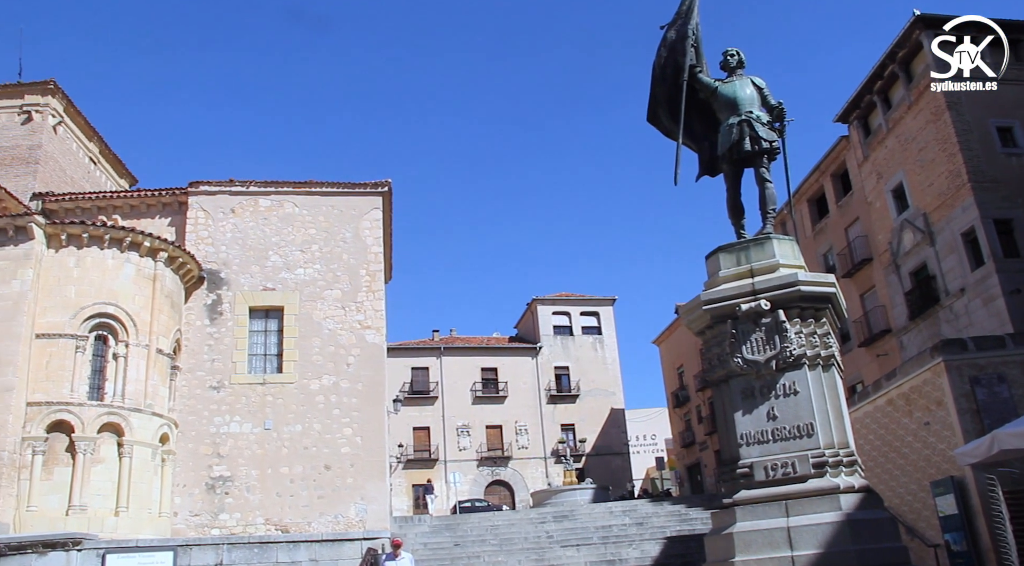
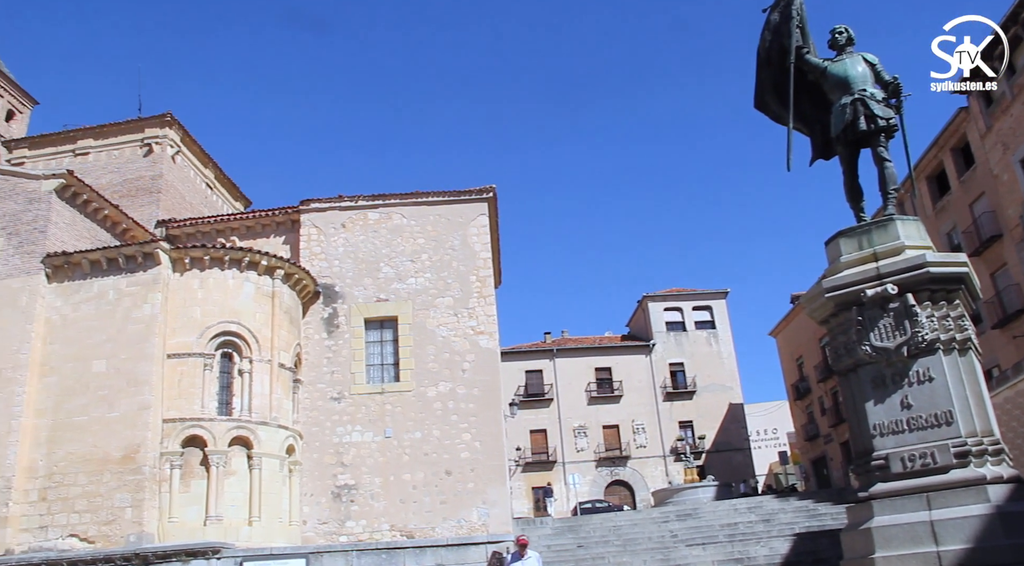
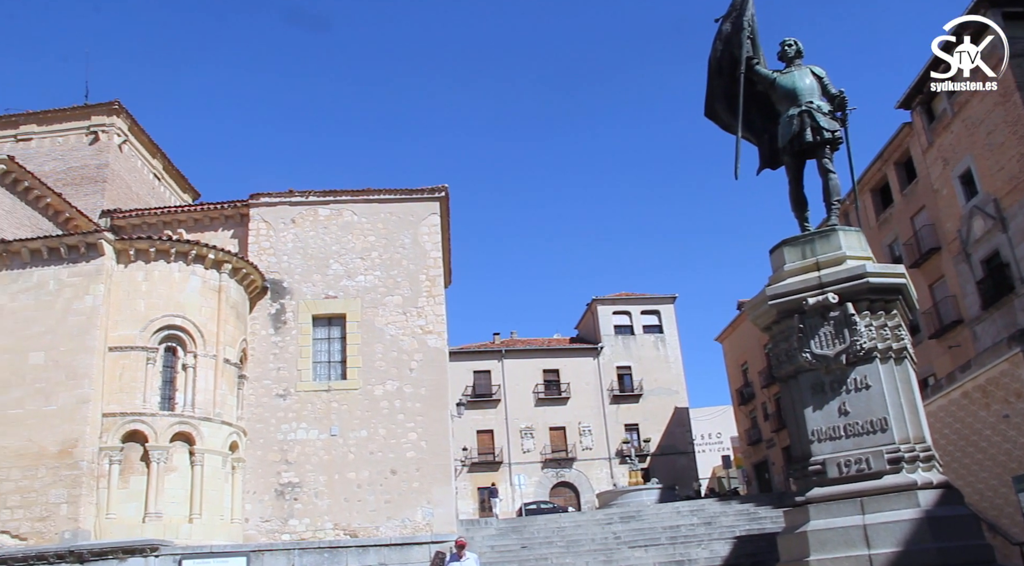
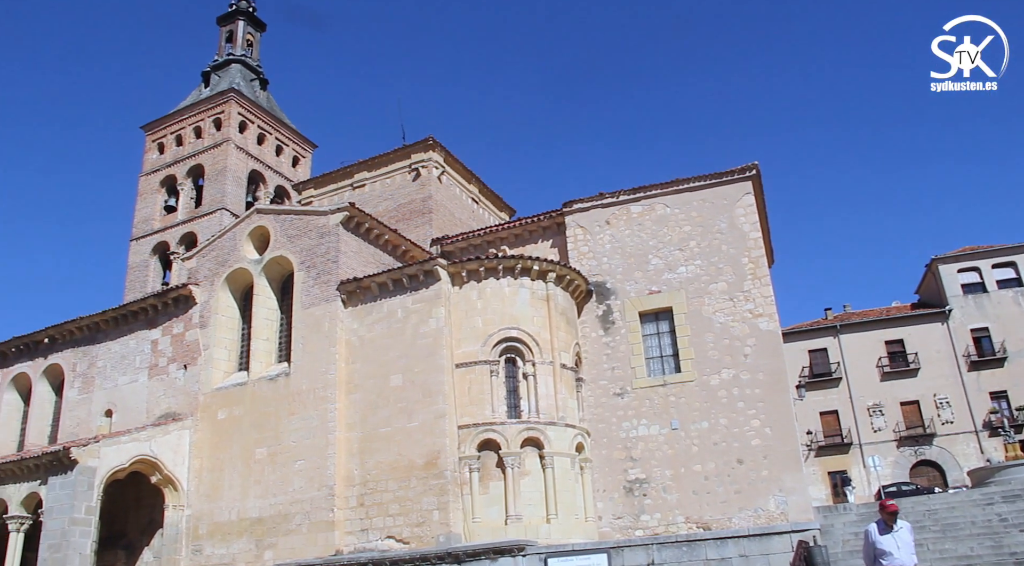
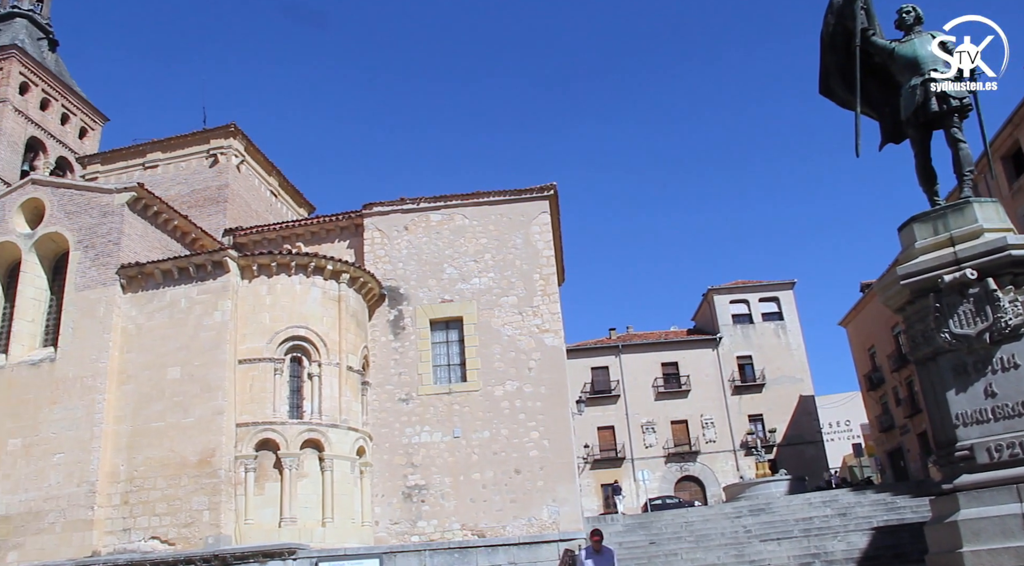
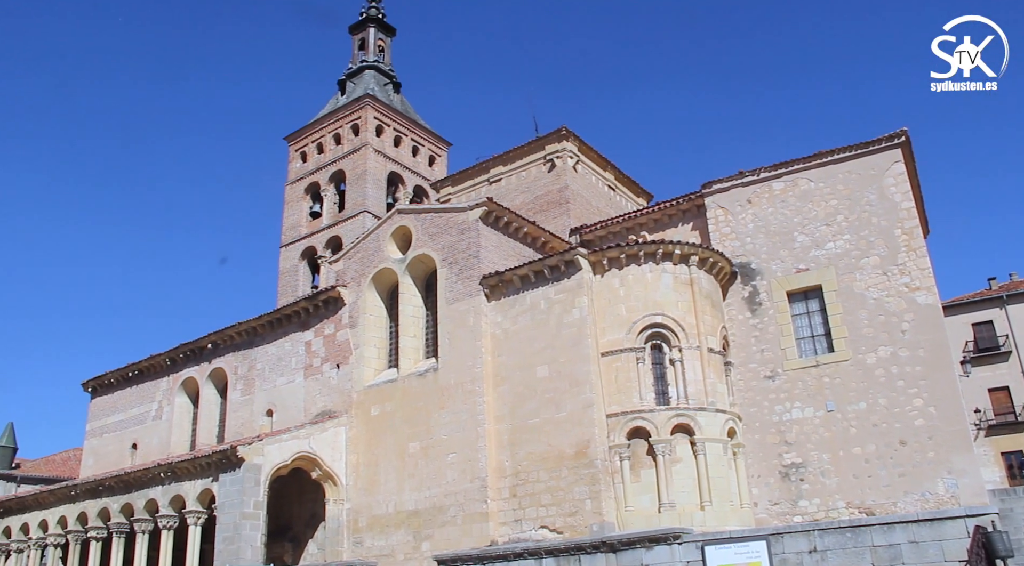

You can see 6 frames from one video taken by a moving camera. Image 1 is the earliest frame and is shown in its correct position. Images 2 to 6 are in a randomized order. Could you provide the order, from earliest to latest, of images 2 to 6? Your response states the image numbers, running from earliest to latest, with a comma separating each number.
3, 2, 5, 4, 6
